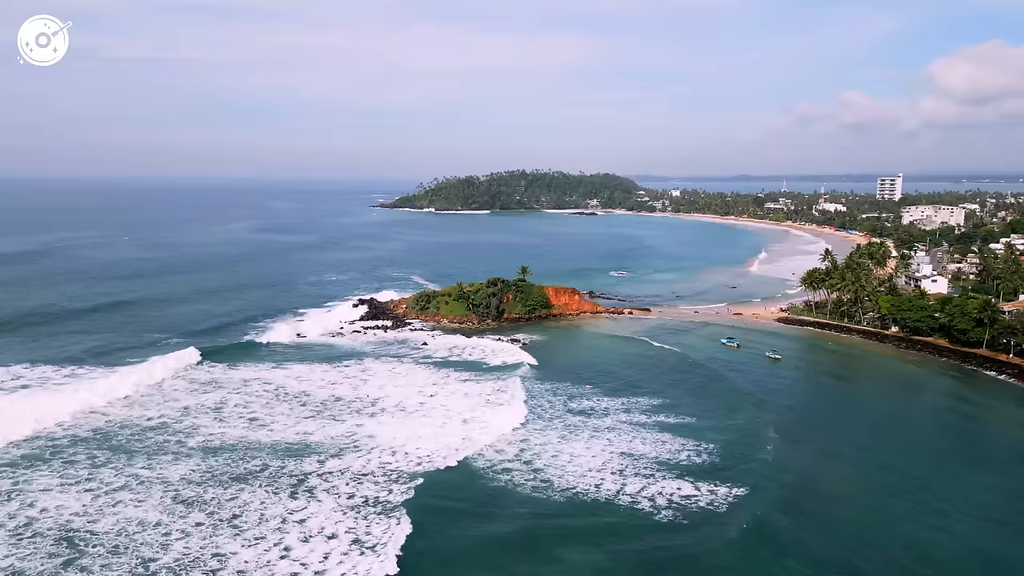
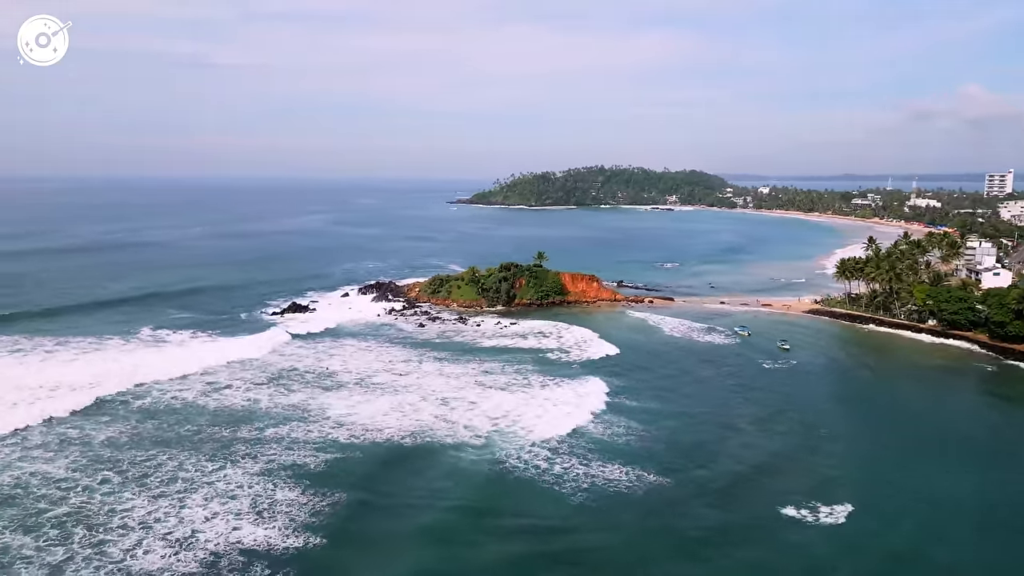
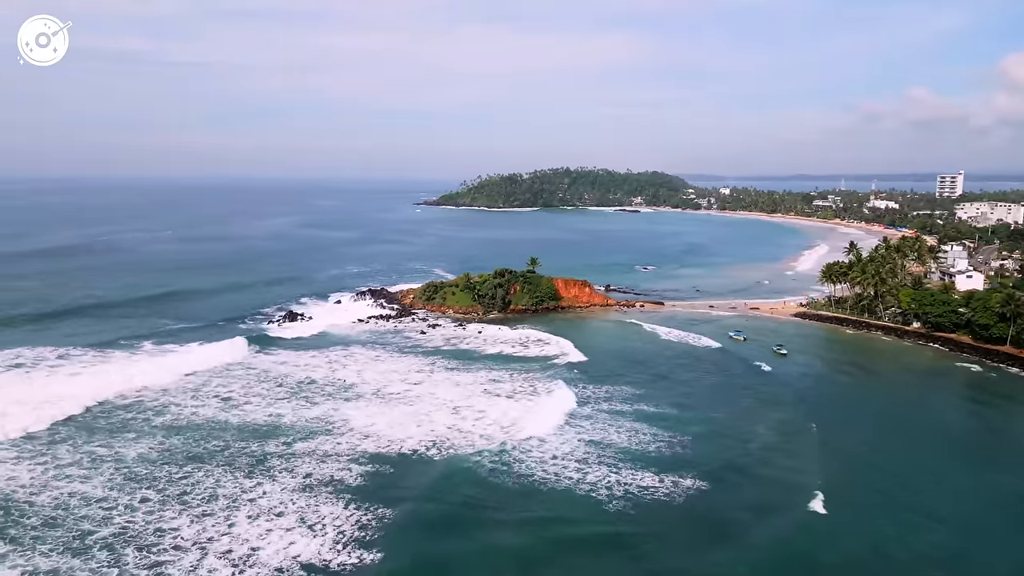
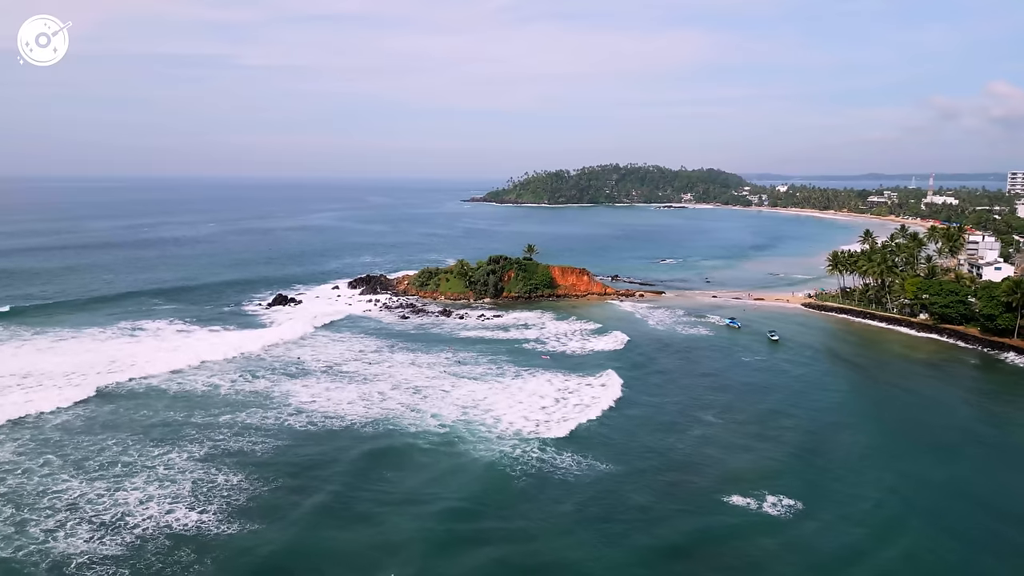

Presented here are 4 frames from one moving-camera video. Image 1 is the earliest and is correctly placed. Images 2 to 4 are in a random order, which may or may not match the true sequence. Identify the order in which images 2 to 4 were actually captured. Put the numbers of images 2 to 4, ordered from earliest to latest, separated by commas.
3, 2, 4
